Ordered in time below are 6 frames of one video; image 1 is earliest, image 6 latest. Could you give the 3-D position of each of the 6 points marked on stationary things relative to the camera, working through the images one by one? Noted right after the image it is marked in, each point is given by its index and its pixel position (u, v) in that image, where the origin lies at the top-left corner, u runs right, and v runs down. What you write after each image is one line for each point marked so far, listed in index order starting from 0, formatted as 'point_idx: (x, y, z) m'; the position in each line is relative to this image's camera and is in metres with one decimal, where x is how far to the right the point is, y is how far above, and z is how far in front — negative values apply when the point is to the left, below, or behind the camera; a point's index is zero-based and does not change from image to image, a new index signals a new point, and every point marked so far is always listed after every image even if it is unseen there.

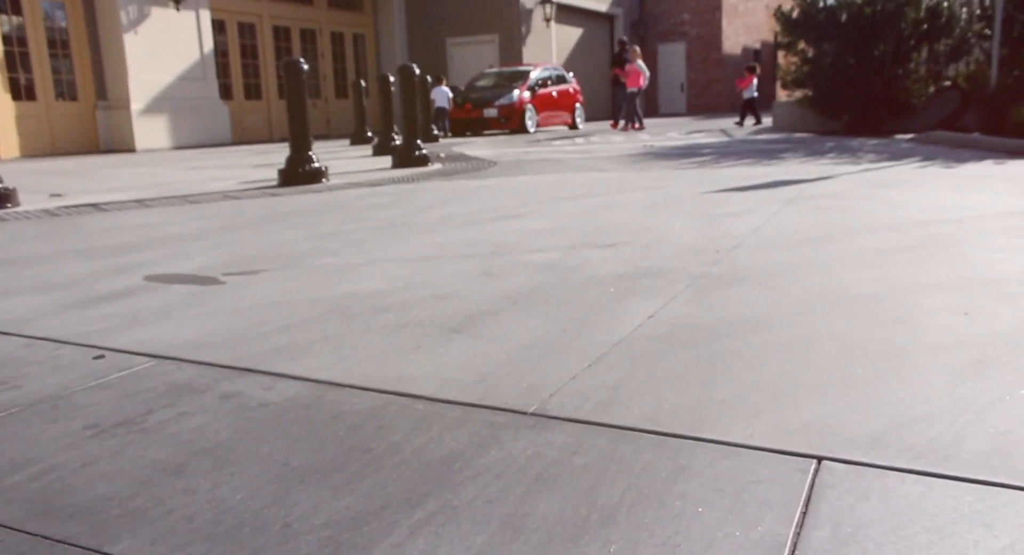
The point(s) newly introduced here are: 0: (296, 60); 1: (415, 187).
0: (-2.0, +2.1, +9.3) m
1: (-0.9, +0.8, +8.8) m
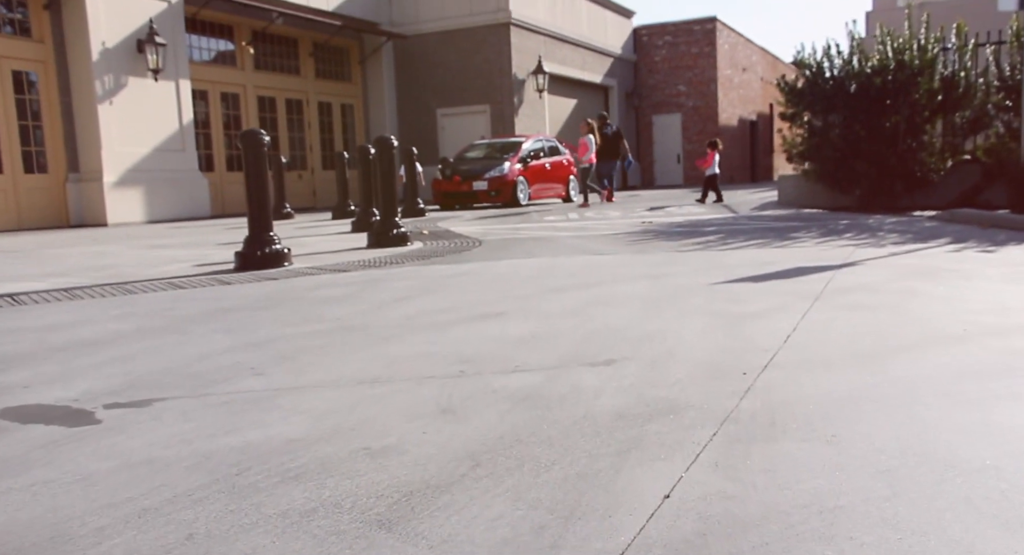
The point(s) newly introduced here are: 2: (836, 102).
0: (-2.2, +1.2, +8.4) m
1: (-1.0, 0.0, +7.8) m
2: (+4.2, +2.2, +12.6) m
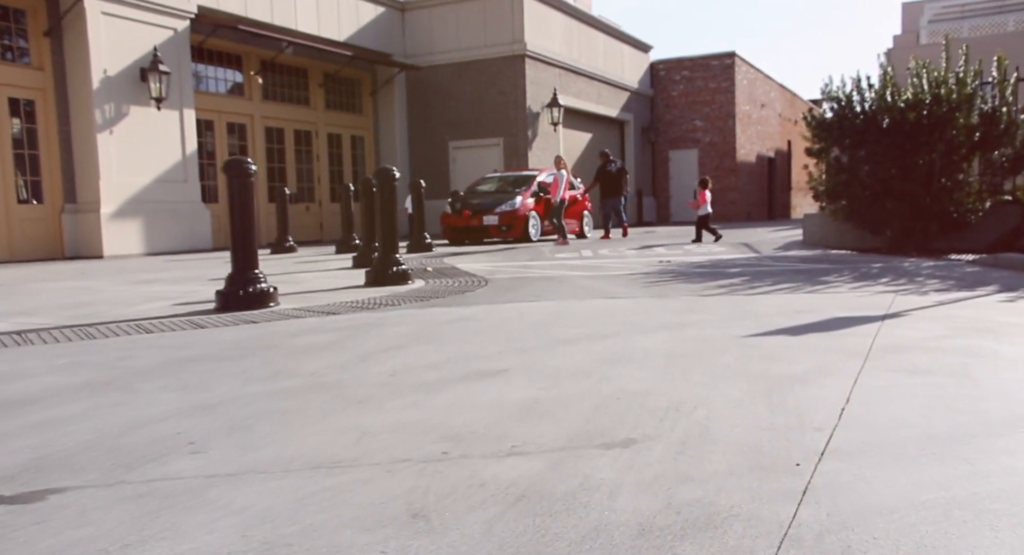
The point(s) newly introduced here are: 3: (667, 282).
0: (-2.1, +0.9, +7.7) m
1: (-1.0, -0.3, +7.1) m
2: (+4.3, +1.7, +11.9) m
3: (+1.5, 0.0, +9.4) m
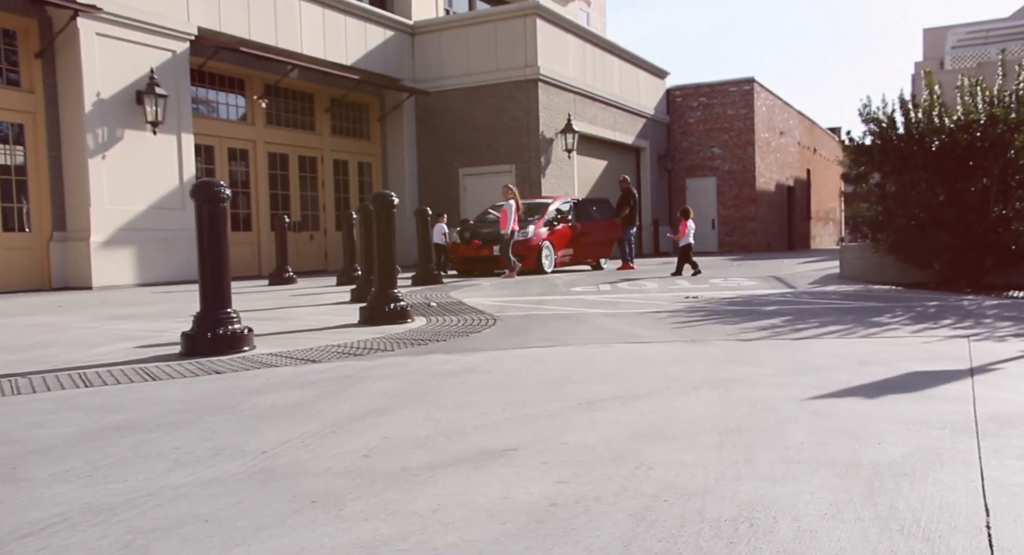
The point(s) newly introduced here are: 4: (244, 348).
0: (-2.0, +0.7, +6.7) m
1: (-0.9, -0.5, +6.1) m
2: (+4.4, +1.3, +10.8) m
3: (+1.6, -0.4, +8.4) m
4: (-1.9, -0.5, +6.8) m
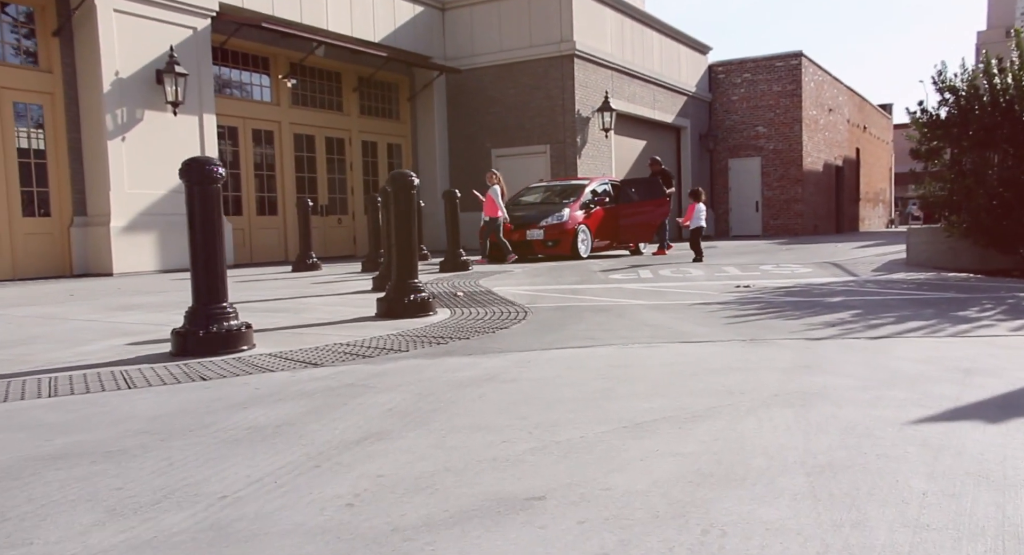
0: (-1.8, +0.7, +6.0) m
1: (-0.7, -0.5, +5.2) m
2: (+4.8, +1.4, +9.8) m
3: (+1.8, -0.3, +7.4) m
4: (-1.7, -0.4, +6.0) m
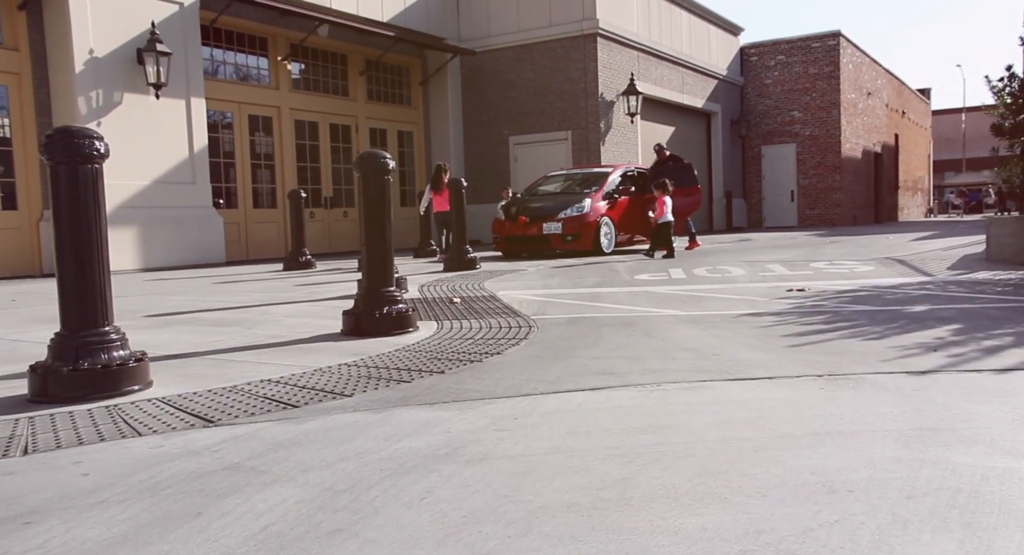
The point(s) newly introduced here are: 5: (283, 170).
0: (-1.9, +0.6, +4.3) m
1: (-0.8, -0.5, +3.6) m
2: (+4.8, +1.4, +8.0) m
3: (+1.8, -0.3, +5.7) m
4: (-1.7, -0.5, +4.4) m
5: (-4.4, +2.0, +18.8) m
